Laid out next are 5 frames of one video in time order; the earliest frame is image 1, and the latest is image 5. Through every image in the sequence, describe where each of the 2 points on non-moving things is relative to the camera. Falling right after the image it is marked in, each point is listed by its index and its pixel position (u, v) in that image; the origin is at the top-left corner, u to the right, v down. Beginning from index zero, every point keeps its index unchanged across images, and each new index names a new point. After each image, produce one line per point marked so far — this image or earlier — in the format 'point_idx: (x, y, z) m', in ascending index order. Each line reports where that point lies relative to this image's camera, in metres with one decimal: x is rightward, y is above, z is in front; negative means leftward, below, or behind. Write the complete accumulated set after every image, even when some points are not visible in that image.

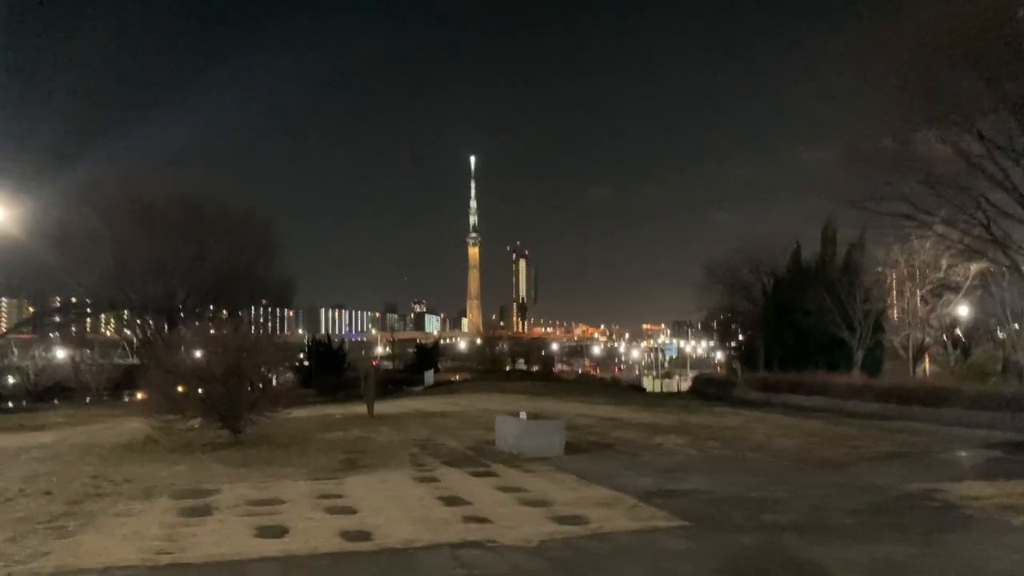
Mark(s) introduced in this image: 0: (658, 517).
0: (+1.7, -2.7, +10.9) m
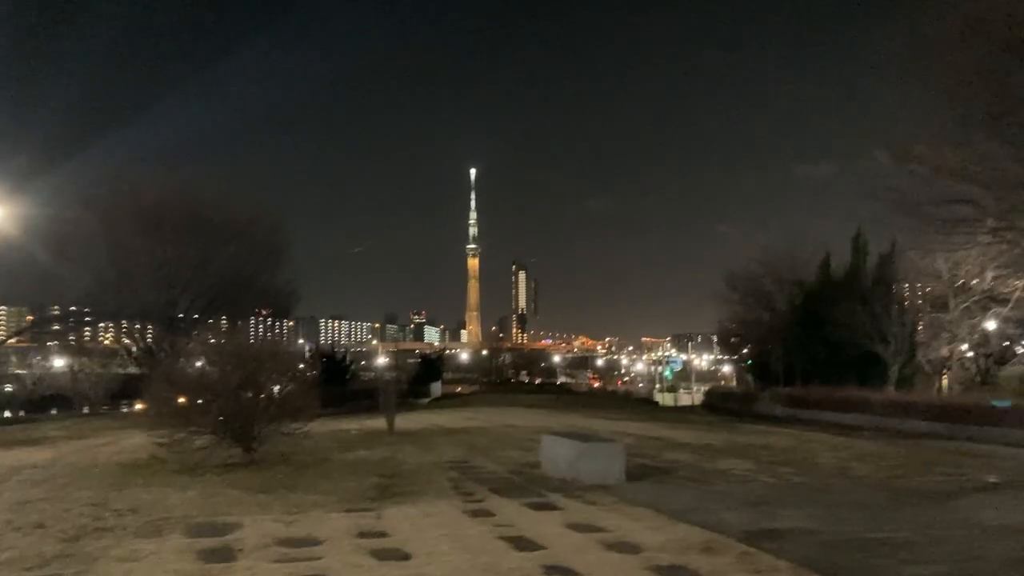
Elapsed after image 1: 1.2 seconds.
0: (+2.6, -2.7, +9.0) m
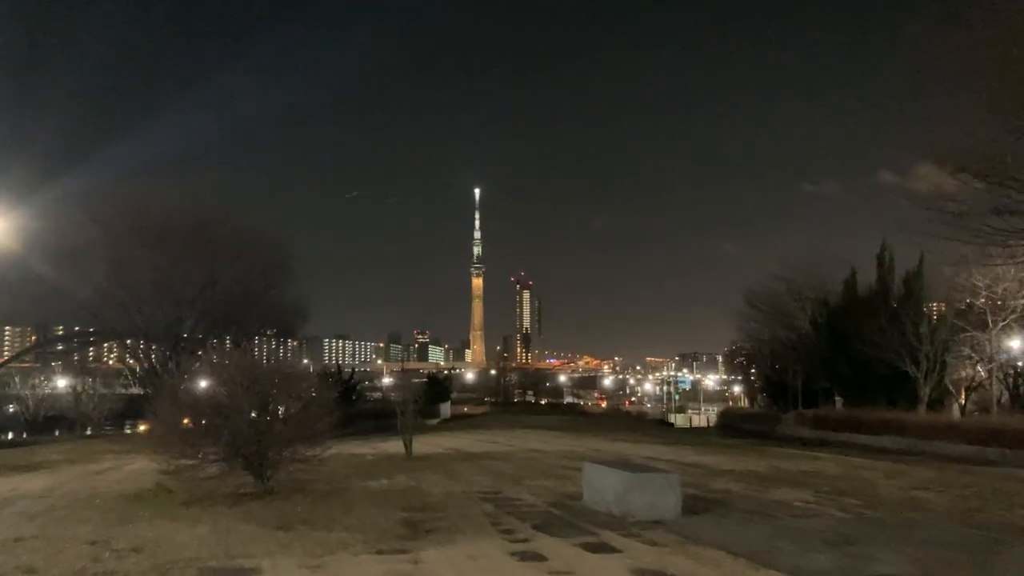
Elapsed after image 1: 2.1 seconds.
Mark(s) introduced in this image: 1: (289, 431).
0: (+3.2, -2.8, +7.5) m
1: (-4.2, -2.7, +17.7) m
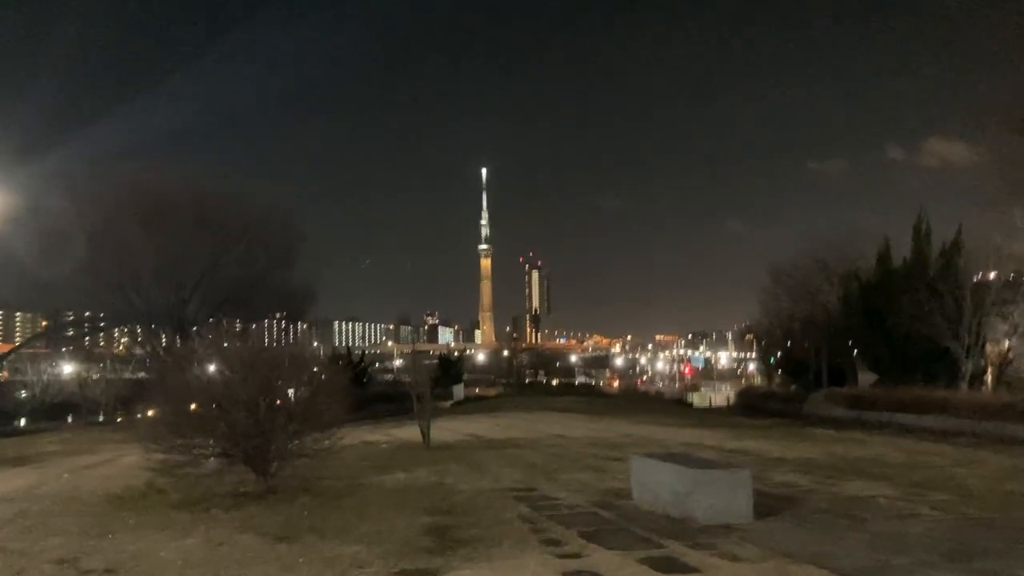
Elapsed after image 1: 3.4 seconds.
0: (+3.7, -2.5, +5.5) m
1: (-3.7, -2.3, +15.7) m
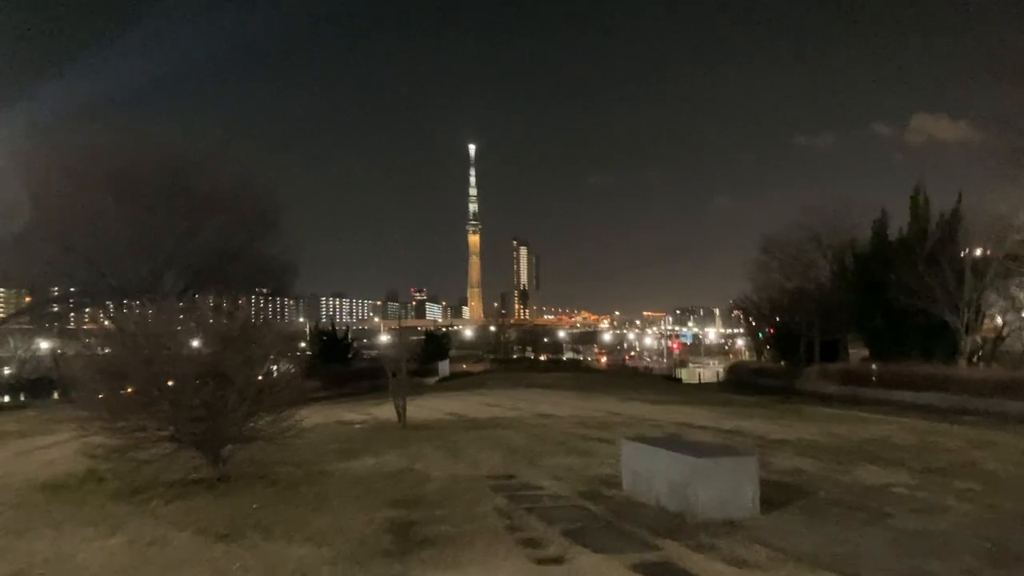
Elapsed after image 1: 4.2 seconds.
0: (+3.5, -2.2, +4.1) m
1: (-4.0, -1.7, +14.2) m
